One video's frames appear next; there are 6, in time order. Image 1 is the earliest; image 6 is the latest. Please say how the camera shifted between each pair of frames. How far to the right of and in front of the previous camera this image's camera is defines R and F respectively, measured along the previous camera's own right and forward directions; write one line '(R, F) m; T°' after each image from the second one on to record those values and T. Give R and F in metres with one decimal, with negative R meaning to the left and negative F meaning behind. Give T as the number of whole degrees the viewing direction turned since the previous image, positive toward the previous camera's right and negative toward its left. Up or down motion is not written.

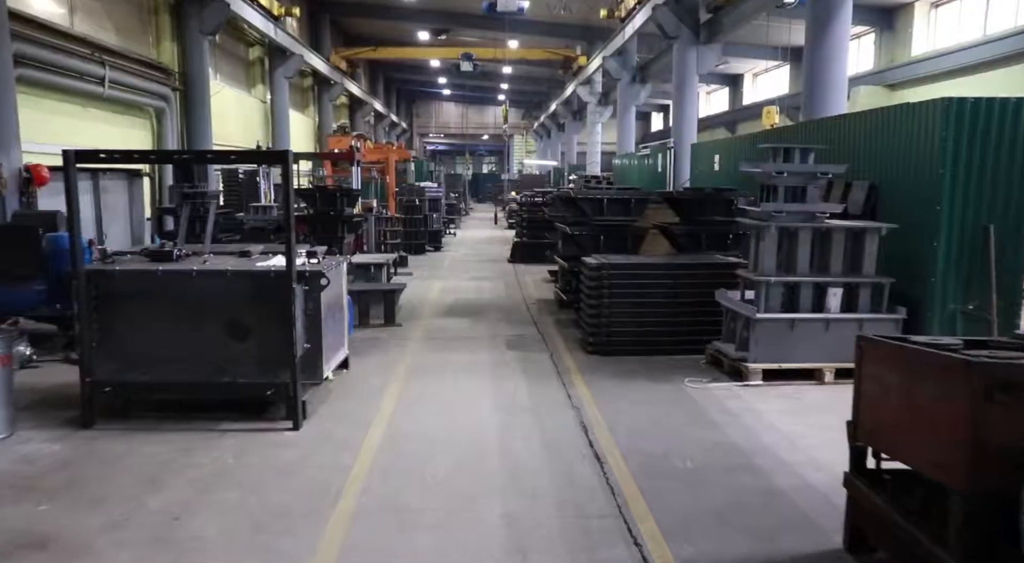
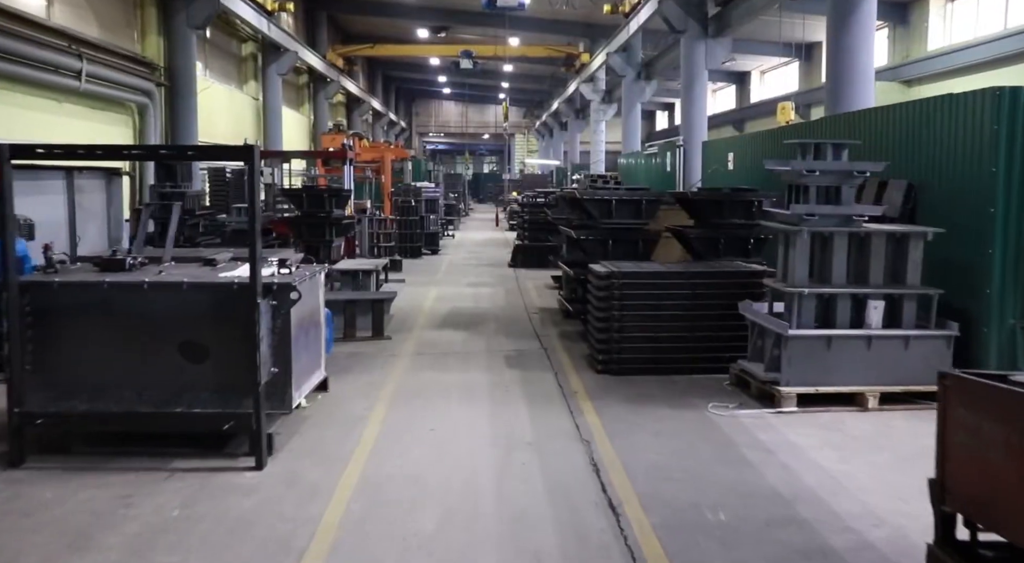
(0.0, +0.8) m; 0°
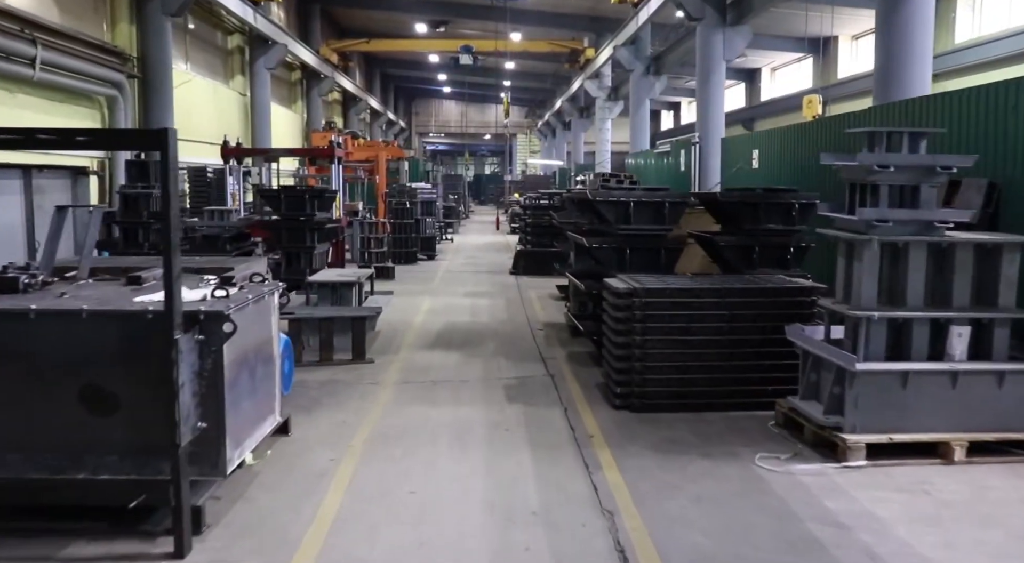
(0.0, +1.1) m; 0°
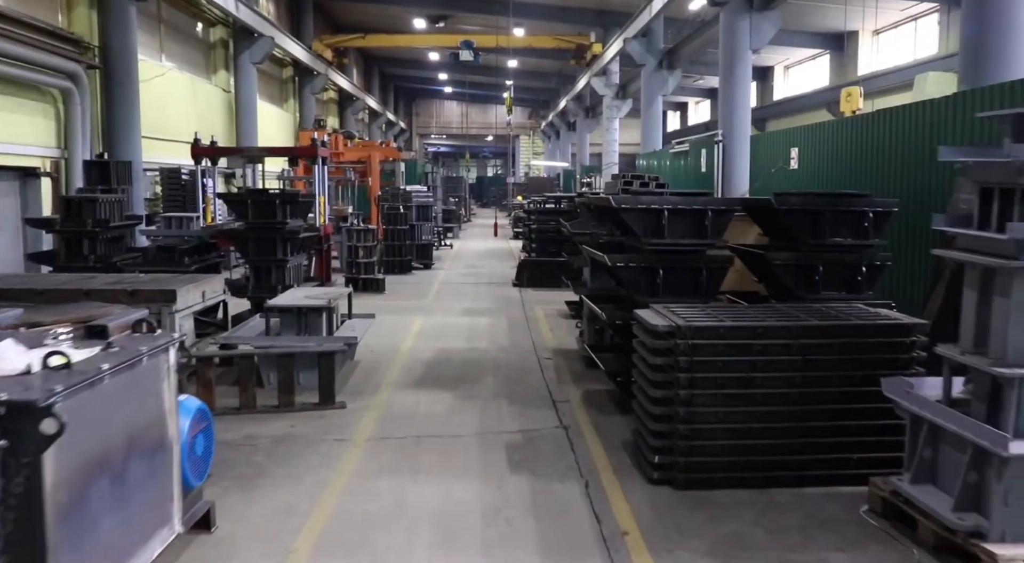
(0.0, +1.4) m; 0°
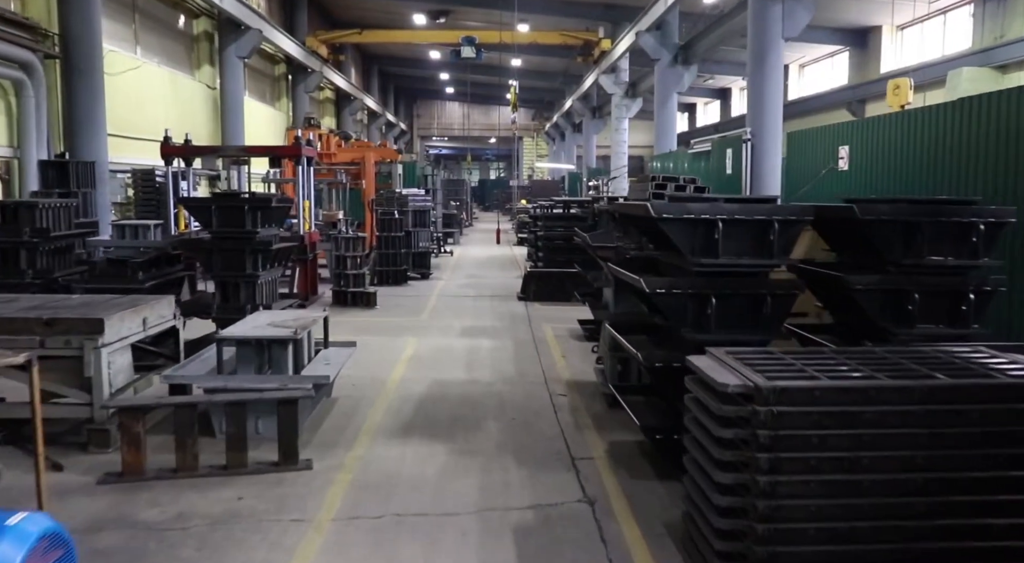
(0.0, +1.3) m; 0°
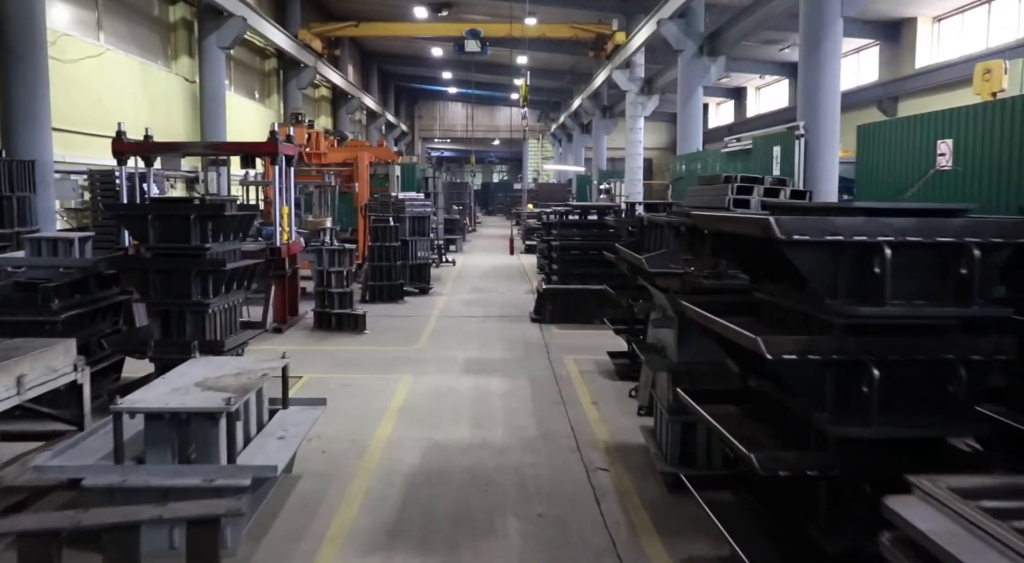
(-0.1, +1.7) m; 0°
